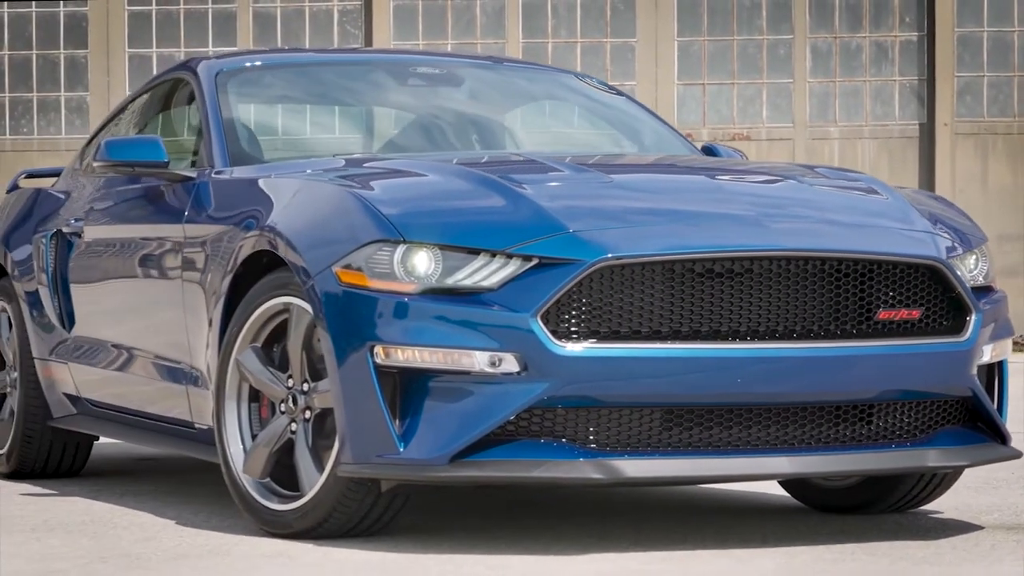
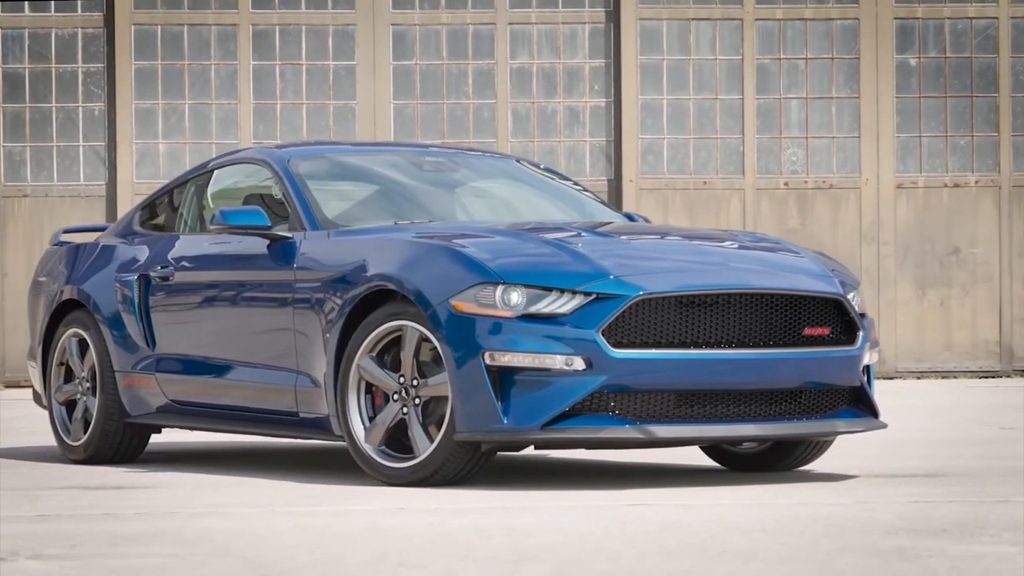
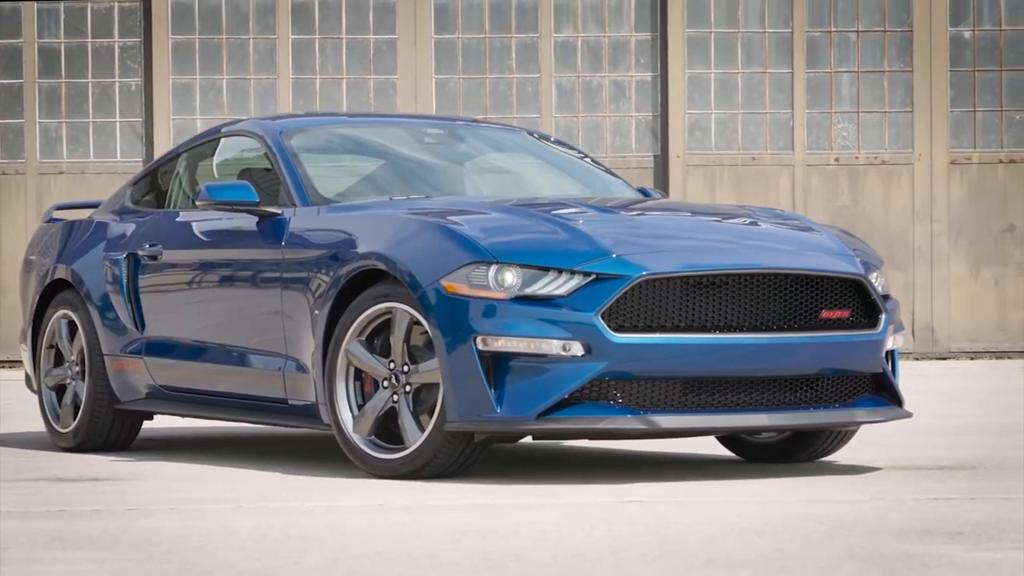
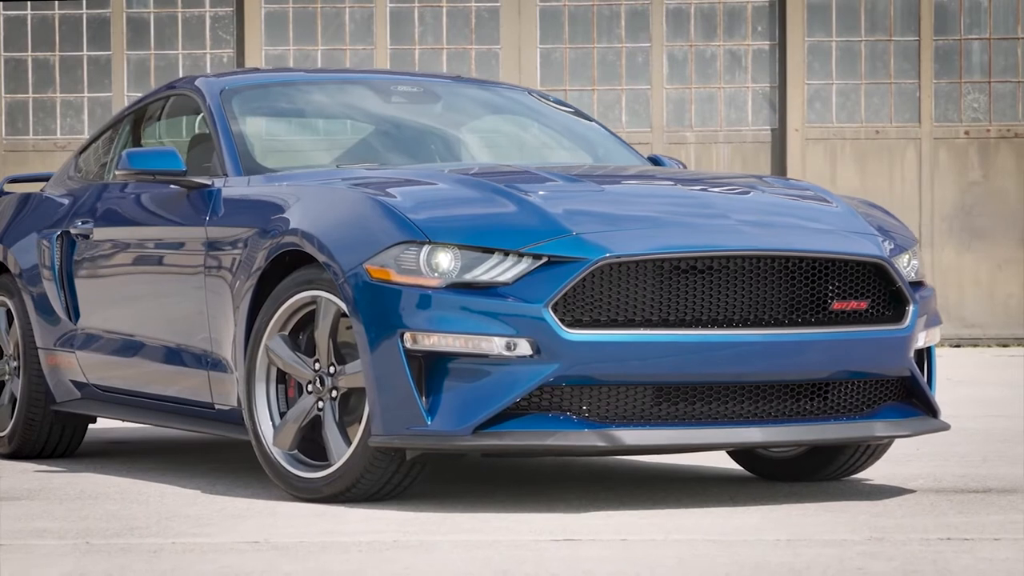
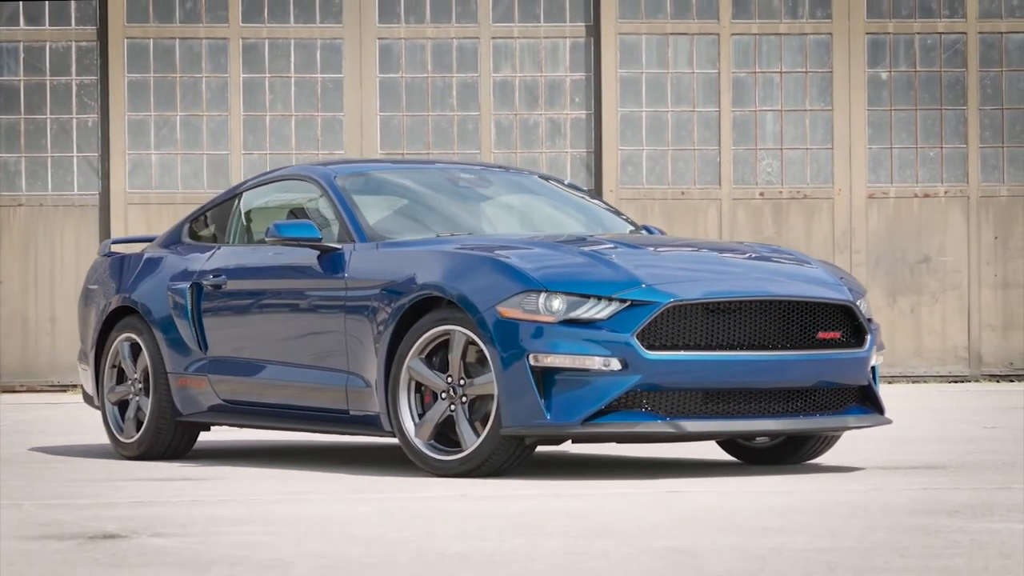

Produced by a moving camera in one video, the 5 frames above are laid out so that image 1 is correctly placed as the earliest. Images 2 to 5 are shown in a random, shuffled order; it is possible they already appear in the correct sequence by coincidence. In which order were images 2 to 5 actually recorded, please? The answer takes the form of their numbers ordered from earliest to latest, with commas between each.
4, 3, 2, 5
